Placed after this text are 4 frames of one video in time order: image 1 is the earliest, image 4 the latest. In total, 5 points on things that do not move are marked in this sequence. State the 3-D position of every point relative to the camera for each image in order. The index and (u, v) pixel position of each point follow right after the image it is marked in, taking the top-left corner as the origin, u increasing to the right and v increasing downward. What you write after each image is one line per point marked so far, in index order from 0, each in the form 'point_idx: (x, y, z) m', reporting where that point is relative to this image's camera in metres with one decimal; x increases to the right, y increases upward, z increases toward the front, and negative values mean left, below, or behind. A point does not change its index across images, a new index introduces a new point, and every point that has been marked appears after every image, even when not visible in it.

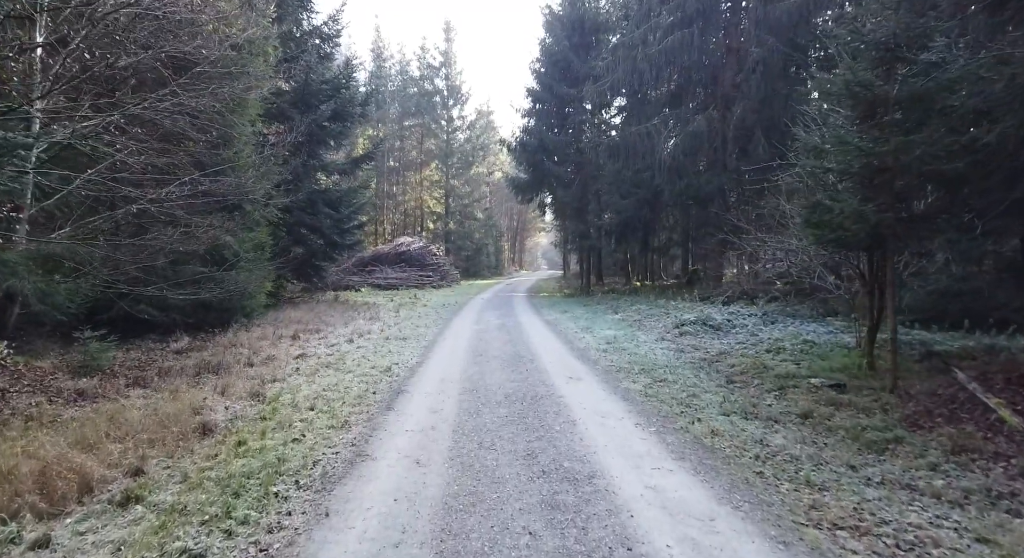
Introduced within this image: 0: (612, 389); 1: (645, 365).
0: (+1.1, -1.2, +6.9) m
1: (+1.9, -1.2, +8.7) m
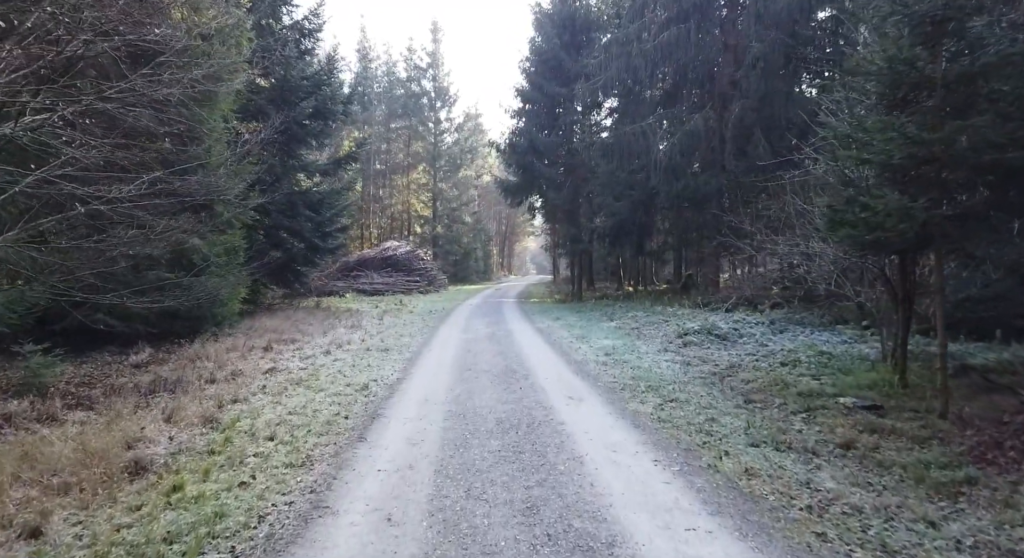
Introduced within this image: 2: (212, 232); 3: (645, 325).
0: (+1.0, -1.3, +6.0) m
1: (+1.8, -1.3, +7.8) m
2: (-6.8, +1.1, +13.9) m
3: (+3.0, -1.0, +13.9) m
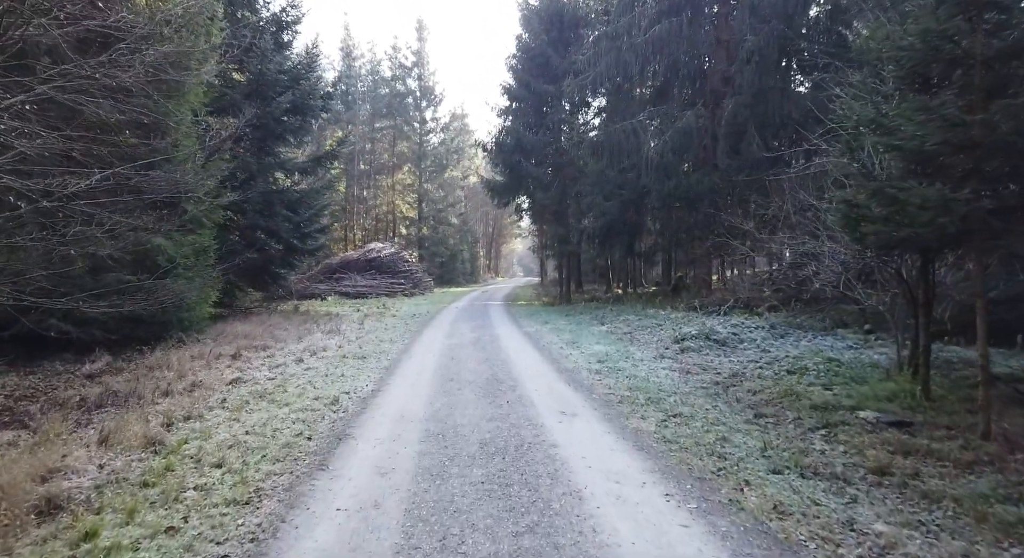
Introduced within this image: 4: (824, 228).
0: (+0.9, -1.3, +5.3) m
1: (+1.6, -1.3, +7.2) m
2: (-7.1, +1.0, +13.0) m
3: (+2.7, -1.1, +13.2) m
4: (+4.7, +0.8, +9.3) m
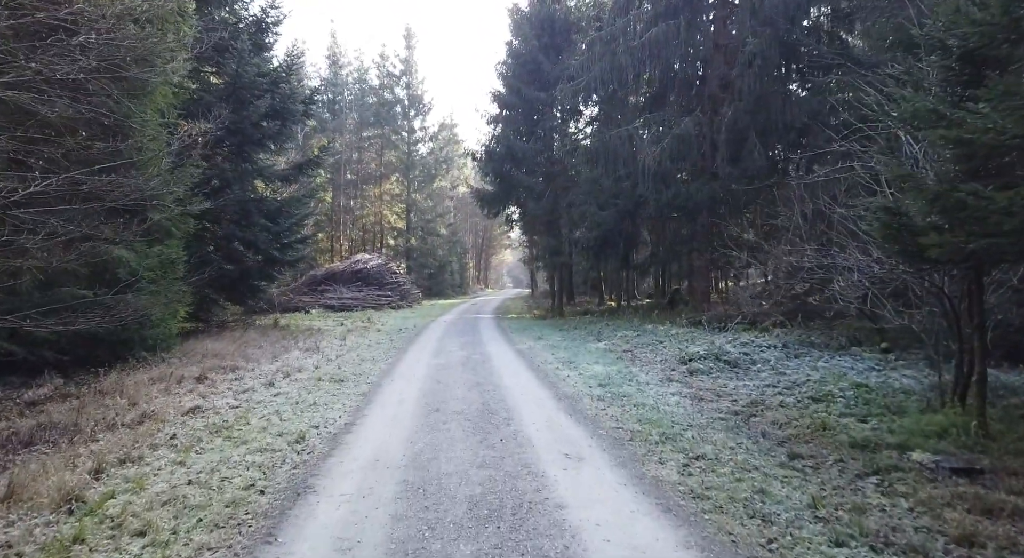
0: (+0.9, -1.5, +4.5) m
1: (+1.5, -1.5, +6.3) m
2: (-7.2, +0.7, +12.1) m
3: (+2.5, -1.4, +12.3) m
4: (+4.6, +0.5, +8.5) m
